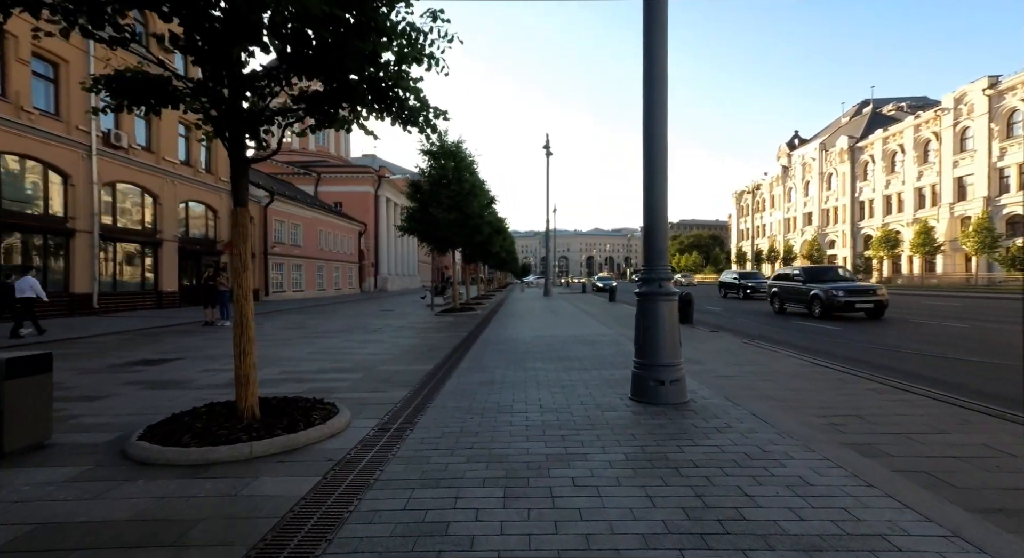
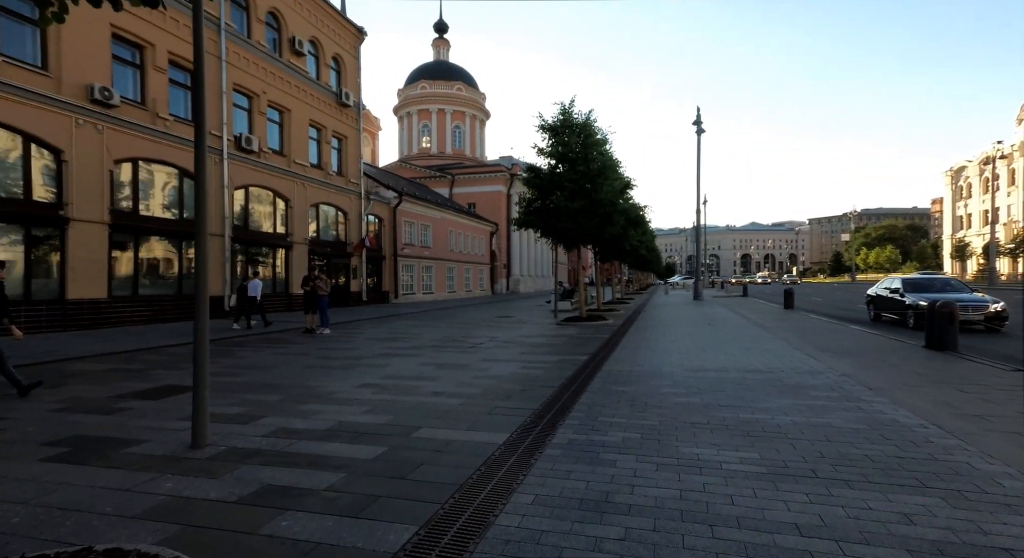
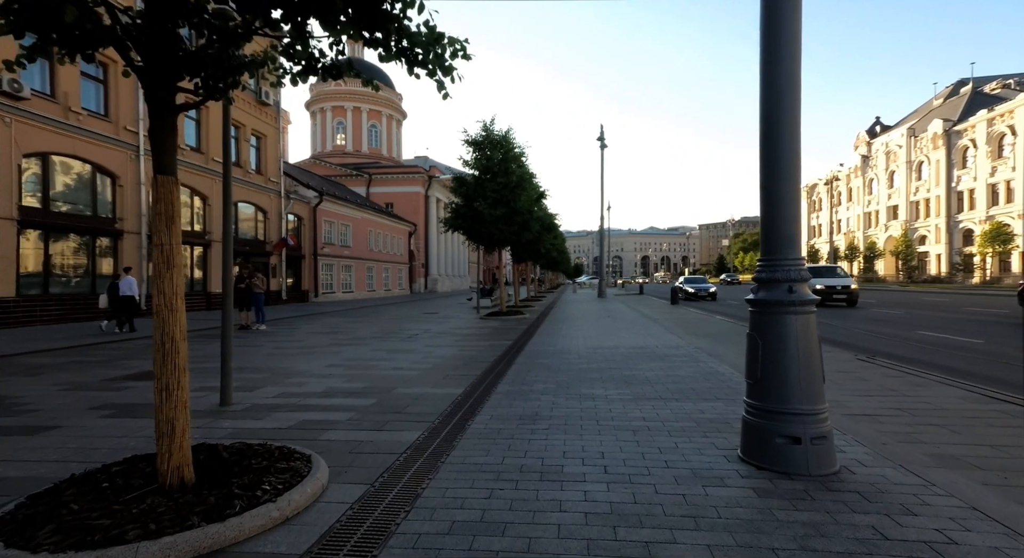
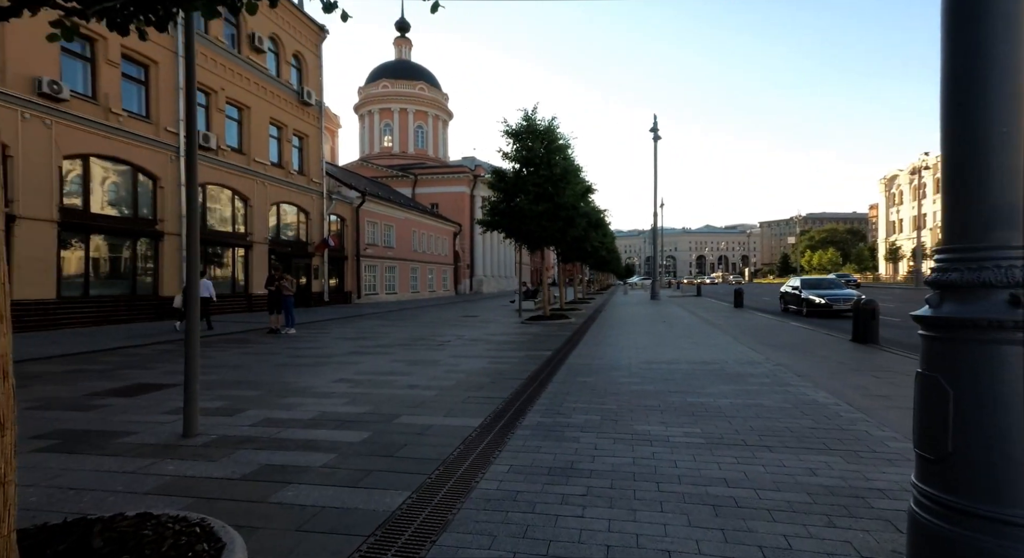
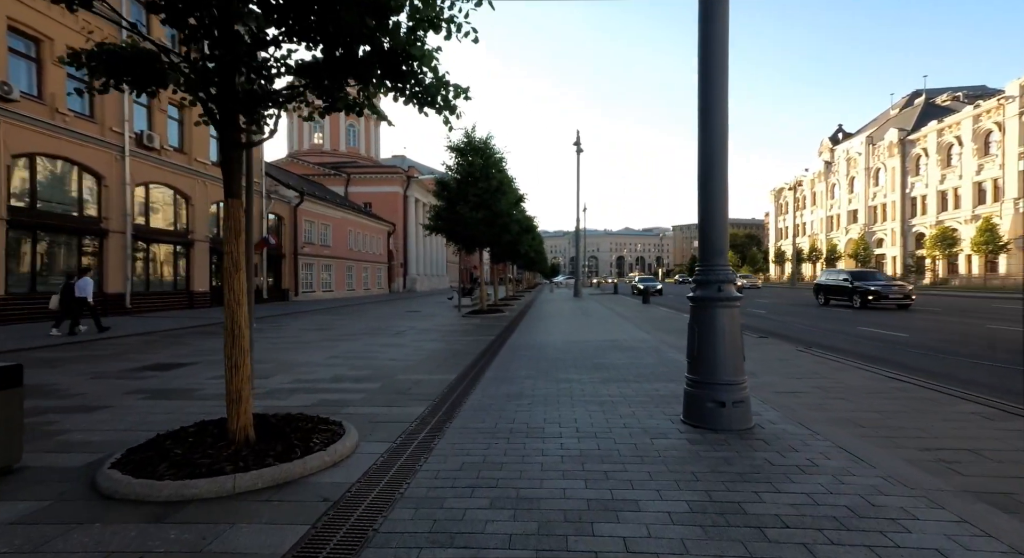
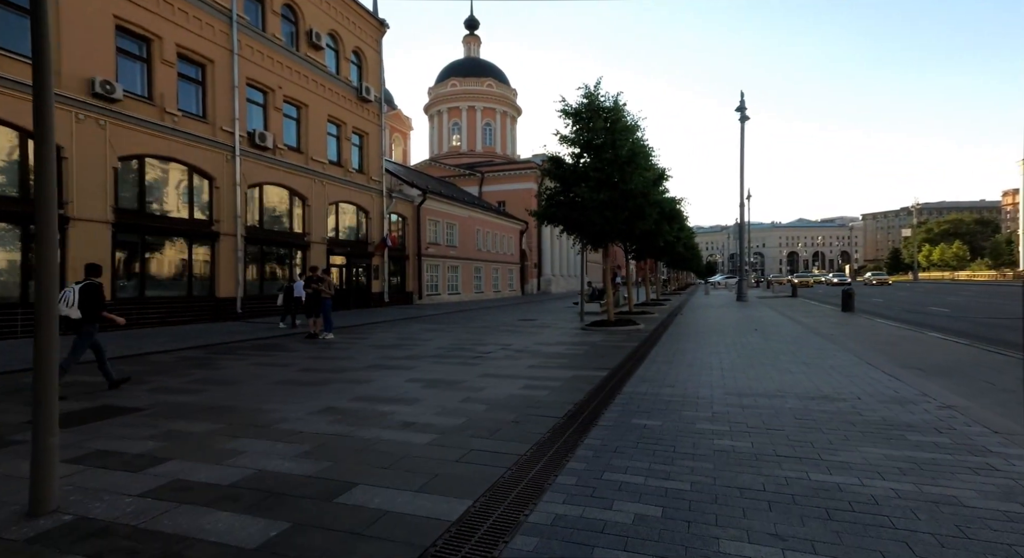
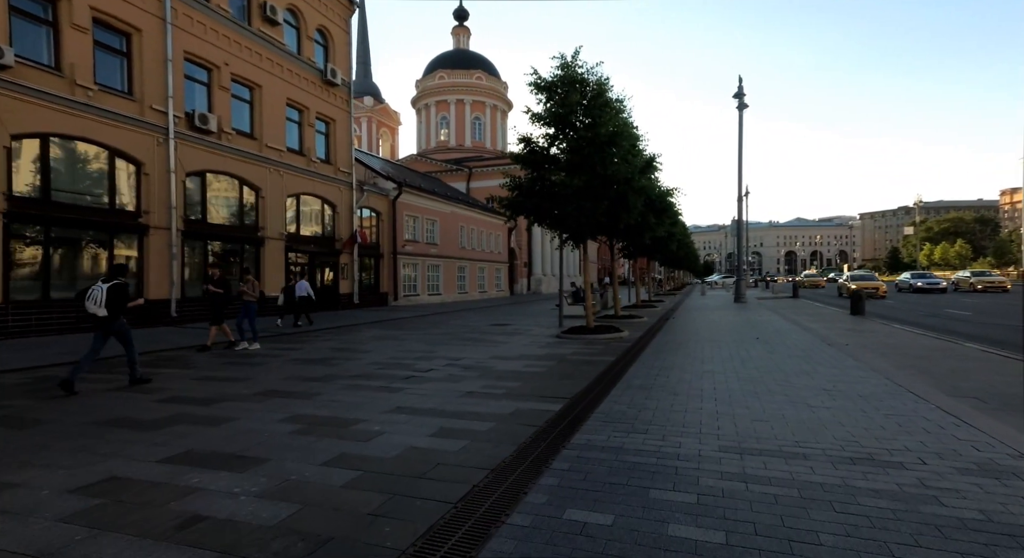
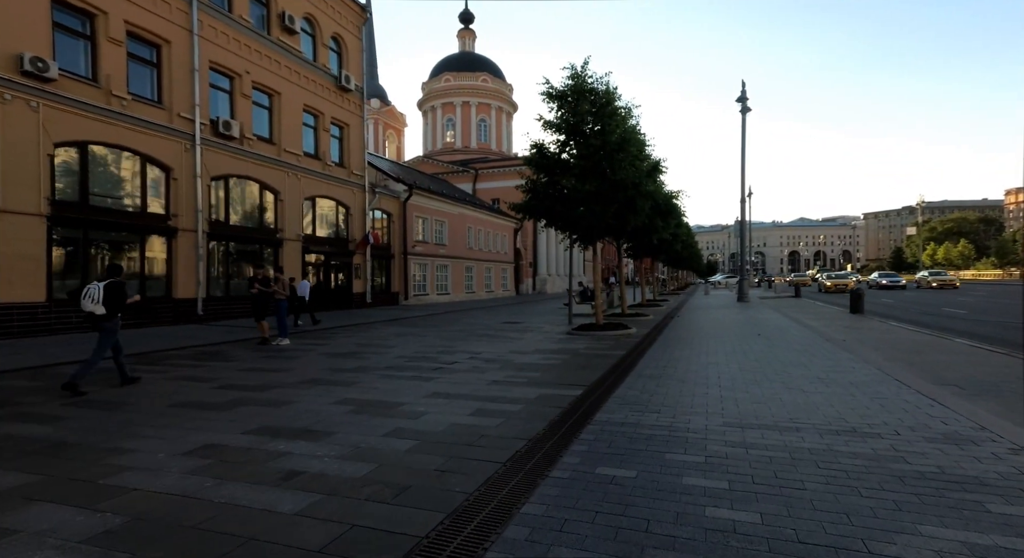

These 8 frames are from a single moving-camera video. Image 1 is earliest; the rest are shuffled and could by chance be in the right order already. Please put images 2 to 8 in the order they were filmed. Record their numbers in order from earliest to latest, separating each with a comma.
5, 3, 4, 2, 6, 8, 7
